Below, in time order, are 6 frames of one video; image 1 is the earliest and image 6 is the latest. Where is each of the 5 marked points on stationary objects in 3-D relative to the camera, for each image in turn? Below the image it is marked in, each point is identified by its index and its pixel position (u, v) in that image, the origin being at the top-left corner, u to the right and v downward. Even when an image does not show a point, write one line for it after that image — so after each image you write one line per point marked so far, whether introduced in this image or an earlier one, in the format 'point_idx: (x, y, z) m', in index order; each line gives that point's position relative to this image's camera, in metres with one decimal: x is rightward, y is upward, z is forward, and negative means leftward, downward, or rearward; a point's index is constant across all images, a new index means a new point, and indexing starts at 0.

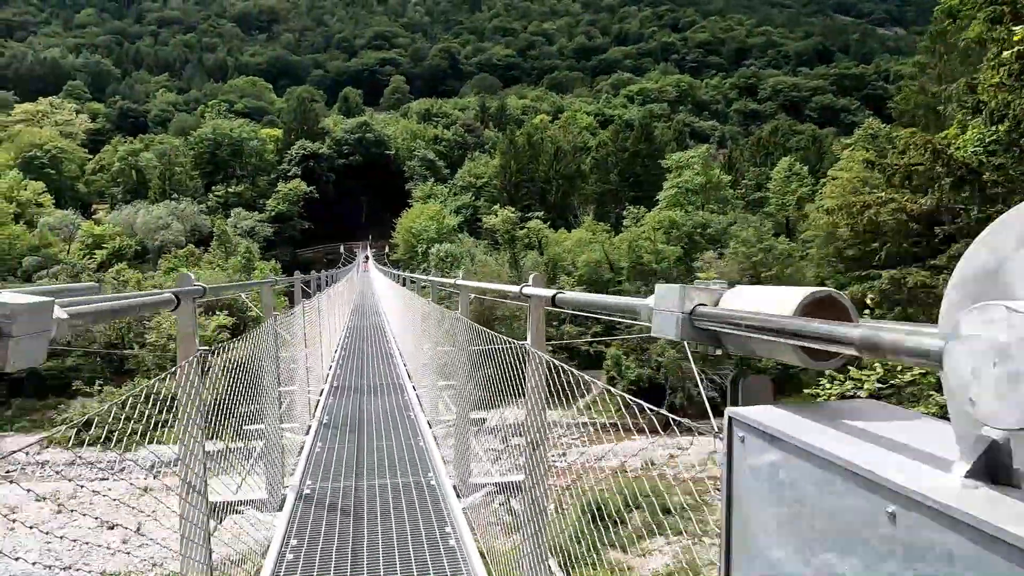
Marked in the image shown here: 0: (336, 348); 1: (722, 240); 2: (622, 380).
0: (-2.7, -1.0, +9.6) m
1: (+6.5, +1.5, +19.1) m
2: (+2.5, -2.1, +14.1) m
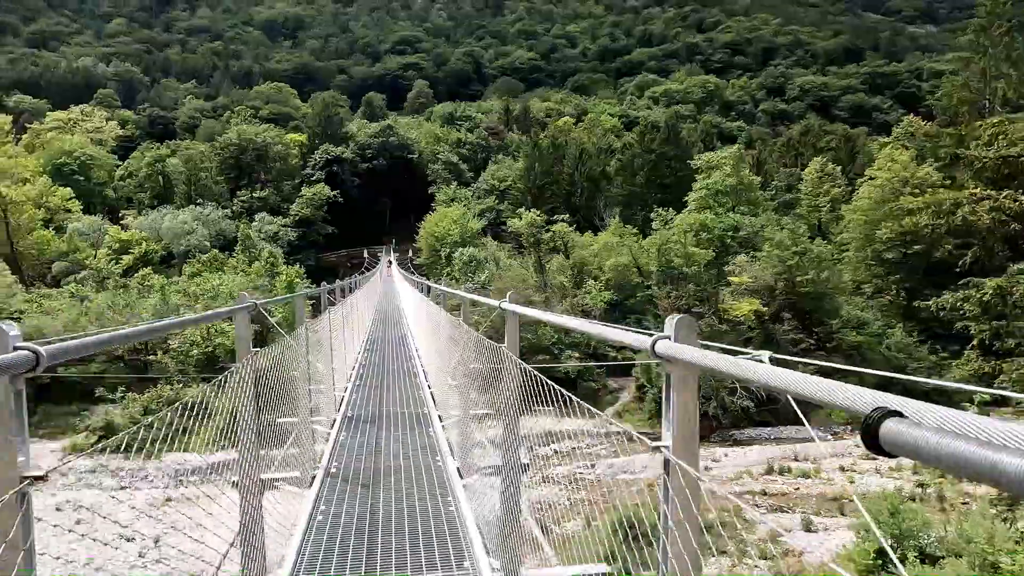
0: (-2.3, -1.1, +9.3) m
1: (+7.2, +1.4, +18.5) m
2: (+3.0, -2.2, +13.7) m
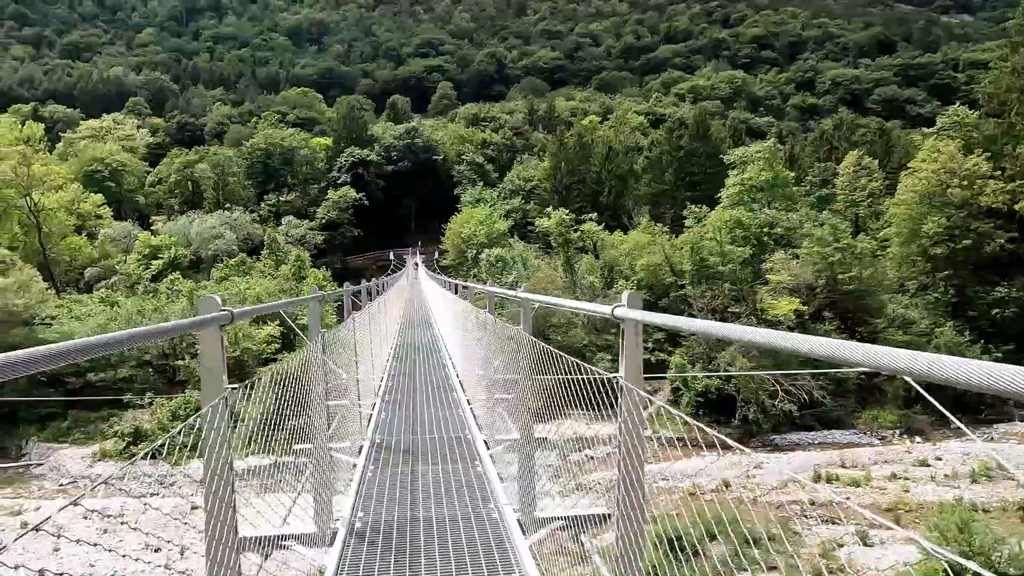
0: (-1.8, -1.1, +9.1) m
1: (+8.0, +1.4, +17.8) m
2: (+3.7, -2.2, +13.2) m
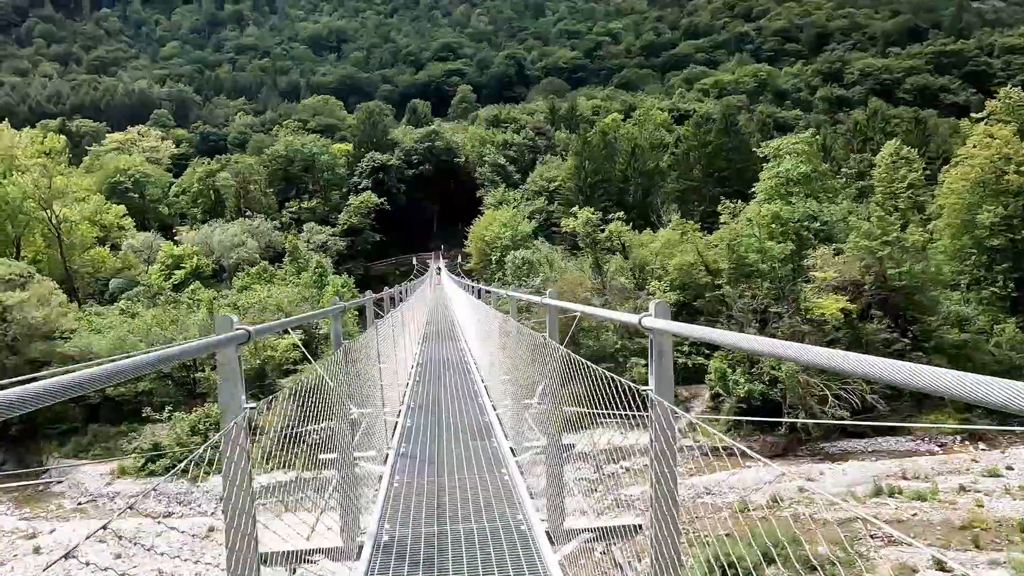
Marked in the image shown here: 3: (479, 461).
0: (-1.4, -1.2, +8.5) m
1: (+8.7, +1.5, +16.9) m
2: (+4.3, -2.2, +12.4) m
3: (-0.3, -1.5, +5.5) m
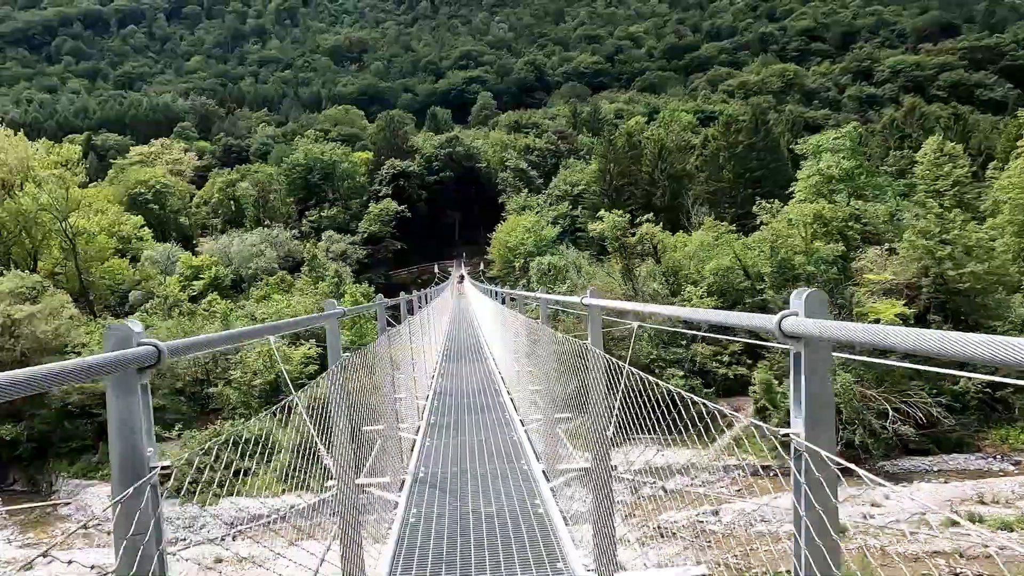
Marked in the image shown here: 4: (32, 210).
0: (-1.0, -1.3, +7.8) m
1: (+9.3, +1.4, +15.9) m
2: (+4.8, -2.3, +11.5) m
3: (0.0, -1.6, +4.7) m
4: (-13.6, +2.2, +17.6) m
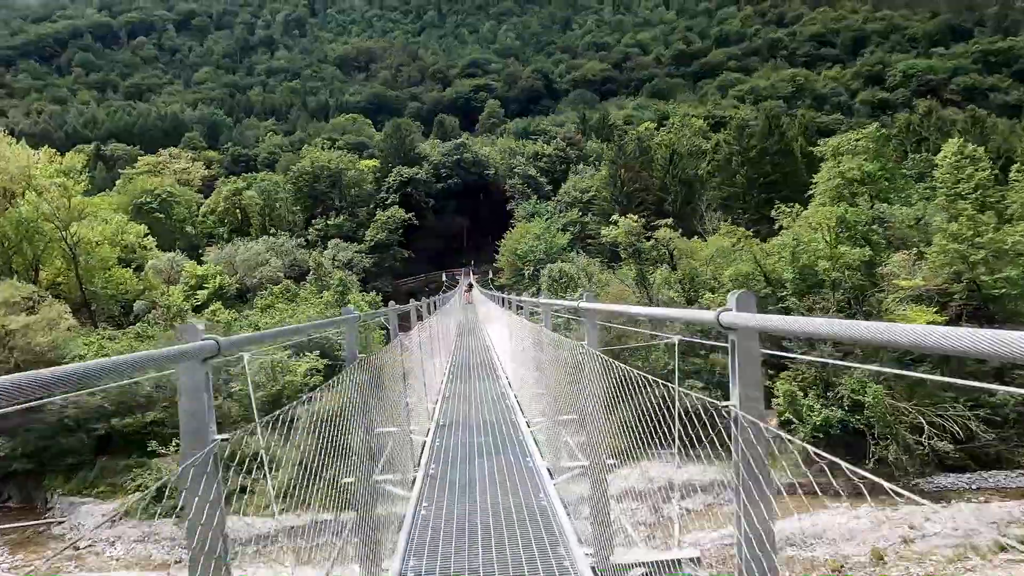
0: (-0.9, -1.4, +7.3) m
1: (+9.6, +1.2, +15.3) m
2: (+5.0, -2.4, +10.9) m
3: (+0.1, -1.6, +4.2) m
4: (-13.3, +1.9, +17.4) m
